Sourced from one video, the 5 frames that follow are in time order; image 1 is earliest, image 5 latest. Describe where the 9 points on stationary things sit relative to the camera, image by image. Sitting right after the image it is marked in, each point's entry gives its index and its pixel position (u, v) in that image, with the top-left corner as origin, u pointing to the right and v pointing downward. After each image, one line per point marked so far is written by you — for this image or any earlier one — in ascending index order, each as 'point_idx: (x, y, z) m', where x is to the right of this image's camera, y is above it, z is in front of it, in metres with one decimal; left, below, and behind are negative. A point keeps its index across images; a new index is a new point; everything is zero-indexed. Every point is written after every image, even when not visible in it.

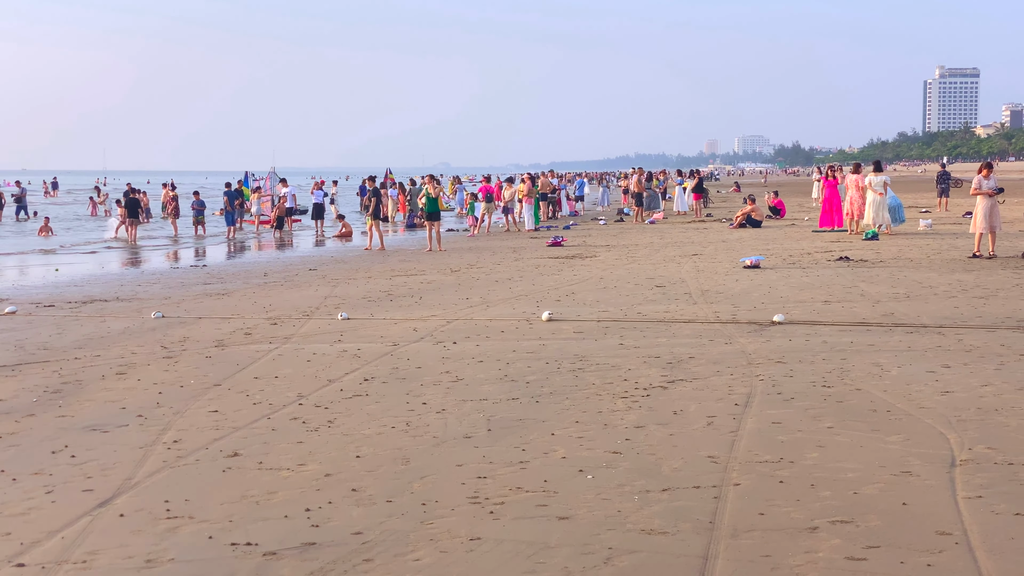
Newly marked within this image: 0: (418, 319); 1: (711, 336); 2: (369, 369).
0: (-0.6, -0.2, +9.4) m
1: (+1.1, -0.3, +8.1) m
2: (-0.6, -0.4, +6.6) m
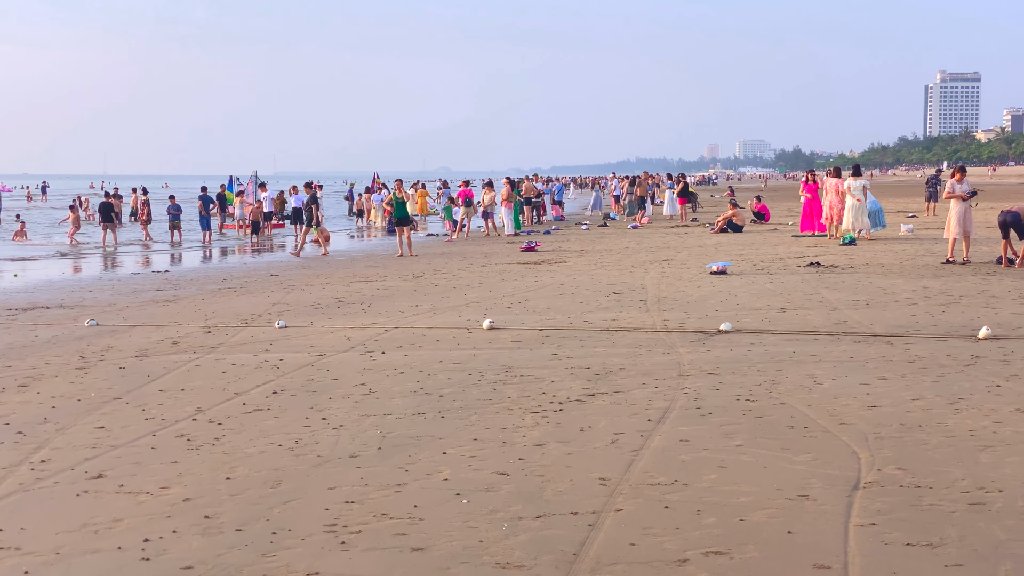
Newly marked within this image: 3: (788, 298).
0: (-1.0, -0.2, +9.2) m
1: (+0.7, -0.3, +7.9) m
2: (-1.0, -0.4, +6.3) m
3: (+2.2, -0.1, +11.7) m
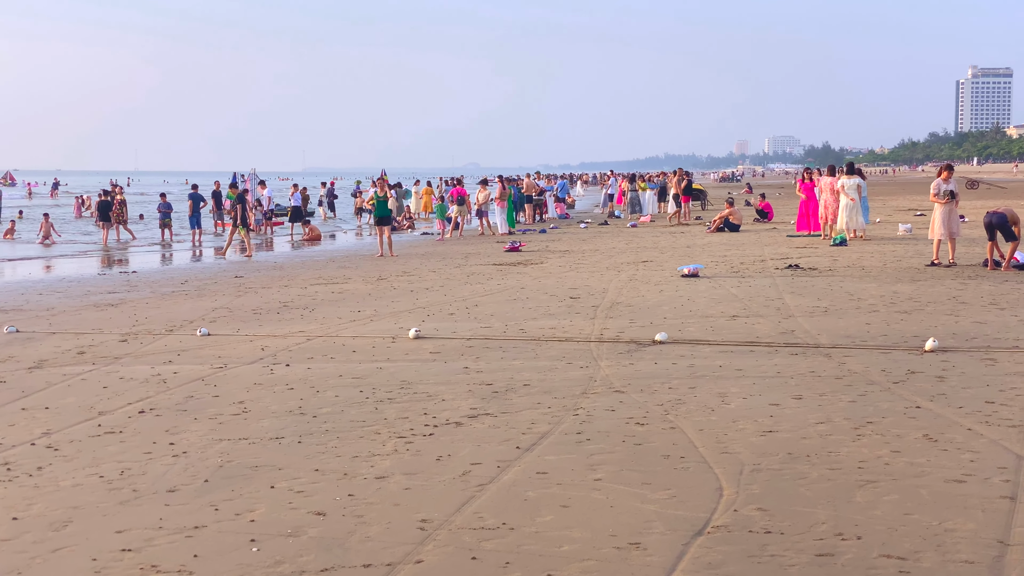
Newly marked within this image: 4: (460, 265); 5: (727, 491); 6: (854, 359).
0: (-1.4, -0.3, +8.8) m
1: (+0.3, -0.4, +7.5) m
2: (-1.4, -0.4, +5.9) m
3: (+1.8, -0.1, +11.3) m
4: (-0.7, +0.3, +19.4) m
5: (+0.6, -0.5, +4.0) m
6: (+1.7, -0.4, +7.5) m
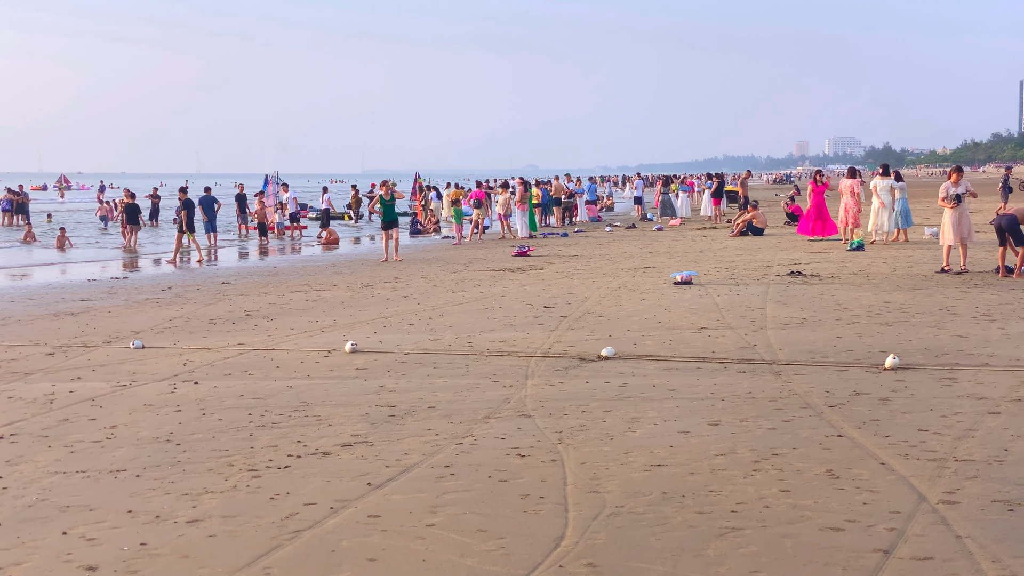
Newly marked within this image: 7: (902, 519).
0: (-1.7, -0.3, +8.4) m
1: (0.0, -0.4, +7.1) m
2: (-1.8, -0.5, +5.6) m
3: (+1.5, -0.2, +10.8) m
4: (-0.7, +0.2, +19.0) m
5: (+0.1, -0.6, +3.5) m
6: (+1.4, -0.4, +7.0) m
7: (+1.0, -0.6, +3.8) m
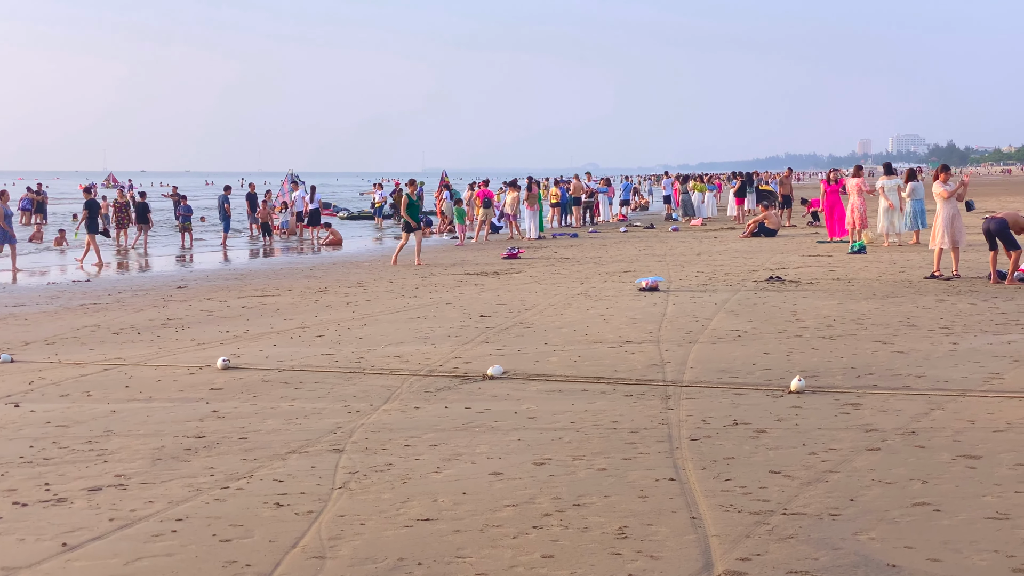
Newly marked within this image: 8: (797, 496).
0: (-2.3, -0.4, +7.8) m
1: (-0.7, -0.5, +6.4) m
2: (-2.5, -0.6, +5.0) m
3: (+1.0, -0.3, +10.2) m
4: (-1.0, +0.2, +18.4) m
5: (-0.6, -0.7, +2.9) m
6: (+0.8, -0.5, +6.4) m
7: (+0.3, -0.7, +3.2) m
8: (+0.8, -0.6, +4.3) m
